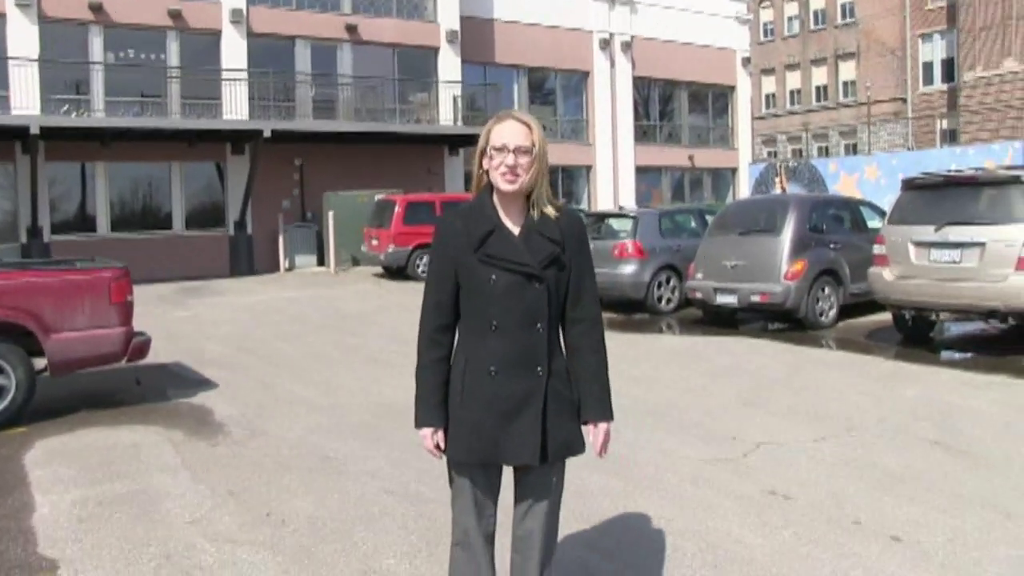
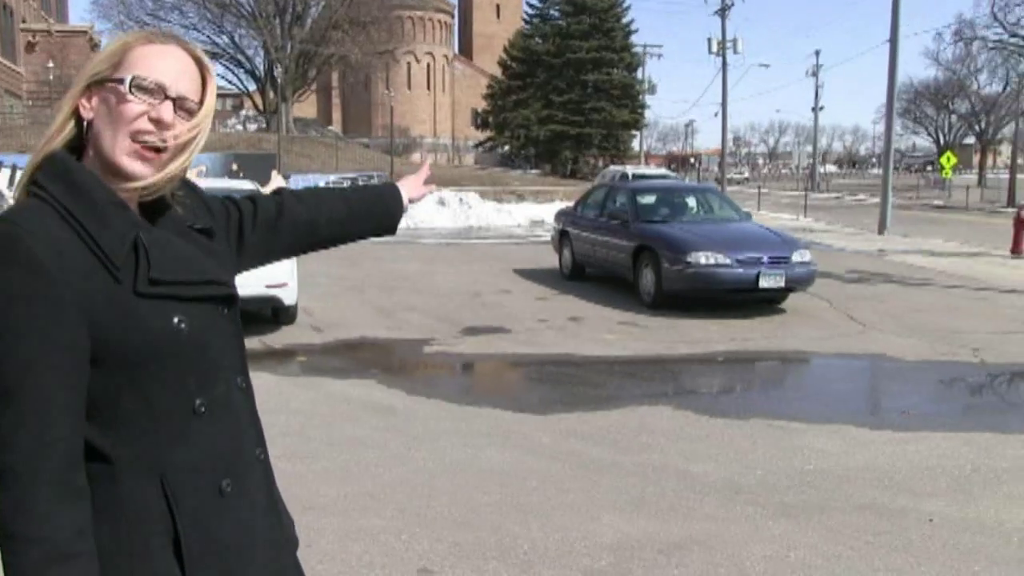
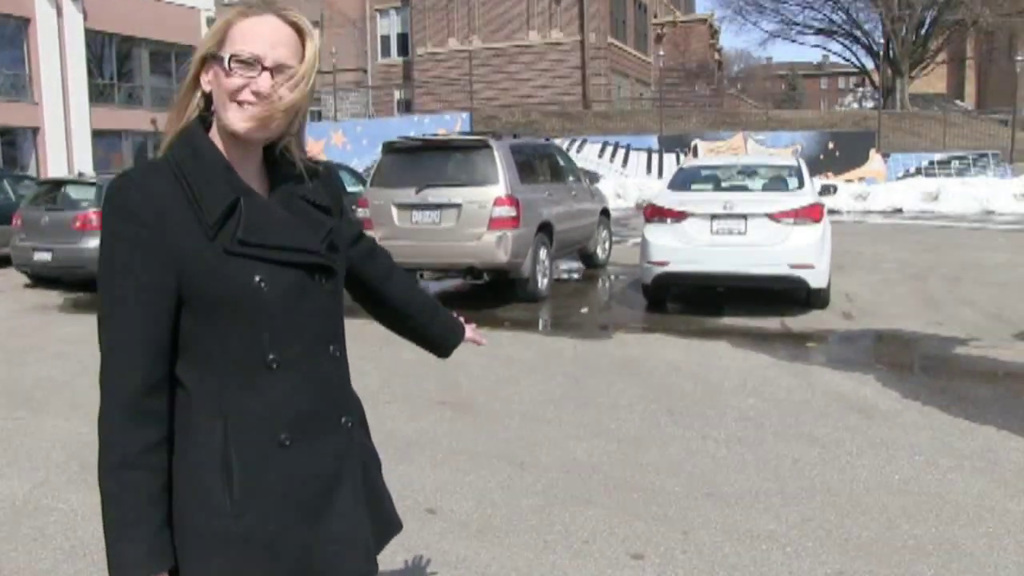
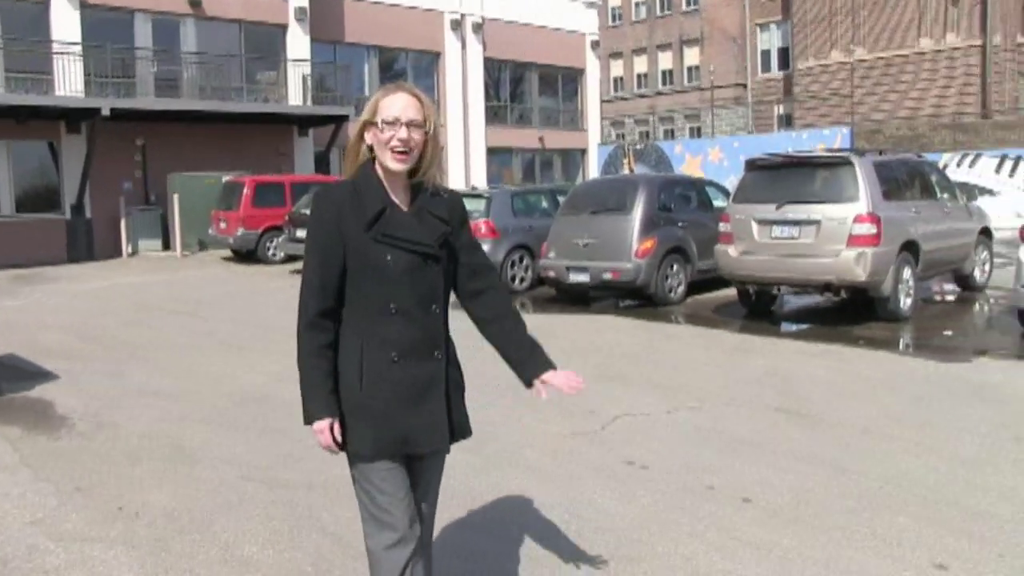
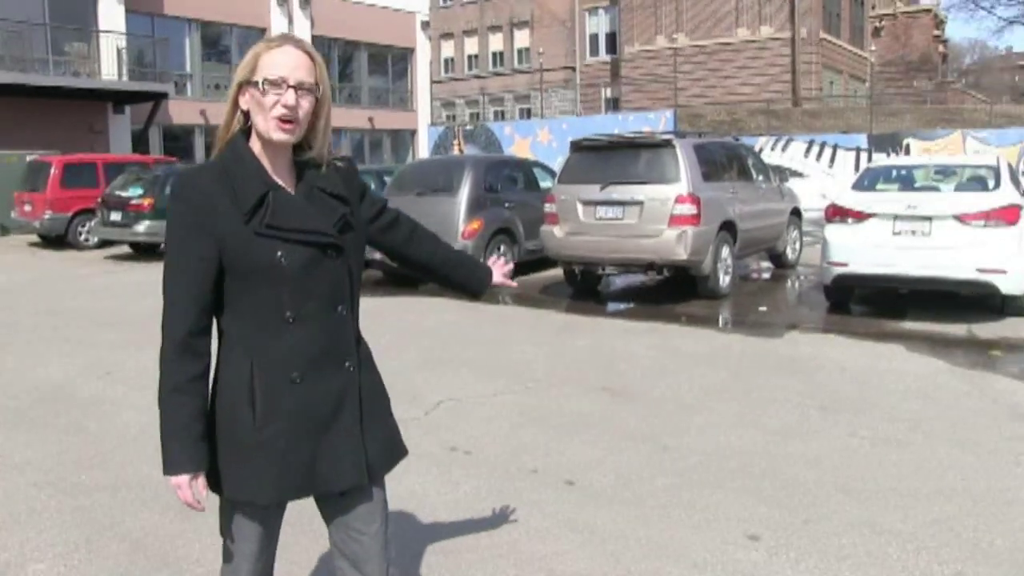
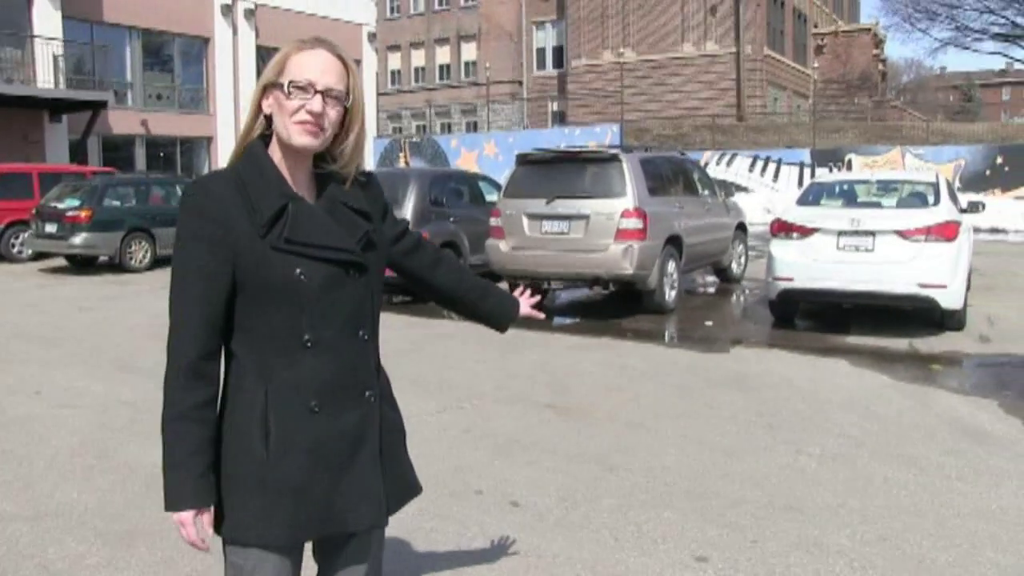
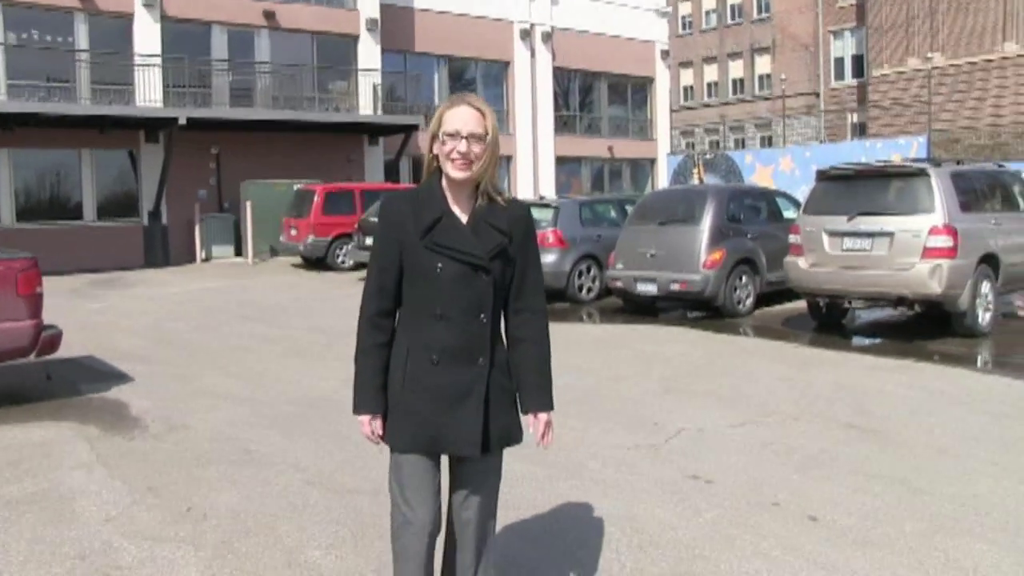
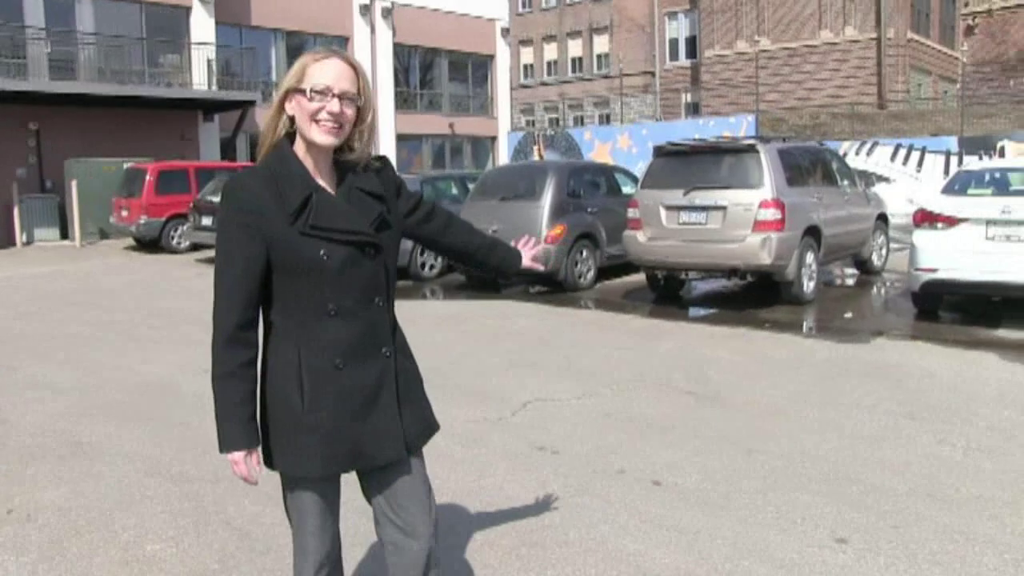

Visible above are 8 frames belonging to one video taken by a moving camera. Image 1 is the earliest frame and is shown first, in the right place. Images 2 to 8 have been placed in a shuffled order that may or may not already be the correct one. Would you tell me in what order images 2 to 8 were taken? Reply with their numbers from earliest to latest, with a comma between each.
7, 4, 8, 5, 6, 3, 2
